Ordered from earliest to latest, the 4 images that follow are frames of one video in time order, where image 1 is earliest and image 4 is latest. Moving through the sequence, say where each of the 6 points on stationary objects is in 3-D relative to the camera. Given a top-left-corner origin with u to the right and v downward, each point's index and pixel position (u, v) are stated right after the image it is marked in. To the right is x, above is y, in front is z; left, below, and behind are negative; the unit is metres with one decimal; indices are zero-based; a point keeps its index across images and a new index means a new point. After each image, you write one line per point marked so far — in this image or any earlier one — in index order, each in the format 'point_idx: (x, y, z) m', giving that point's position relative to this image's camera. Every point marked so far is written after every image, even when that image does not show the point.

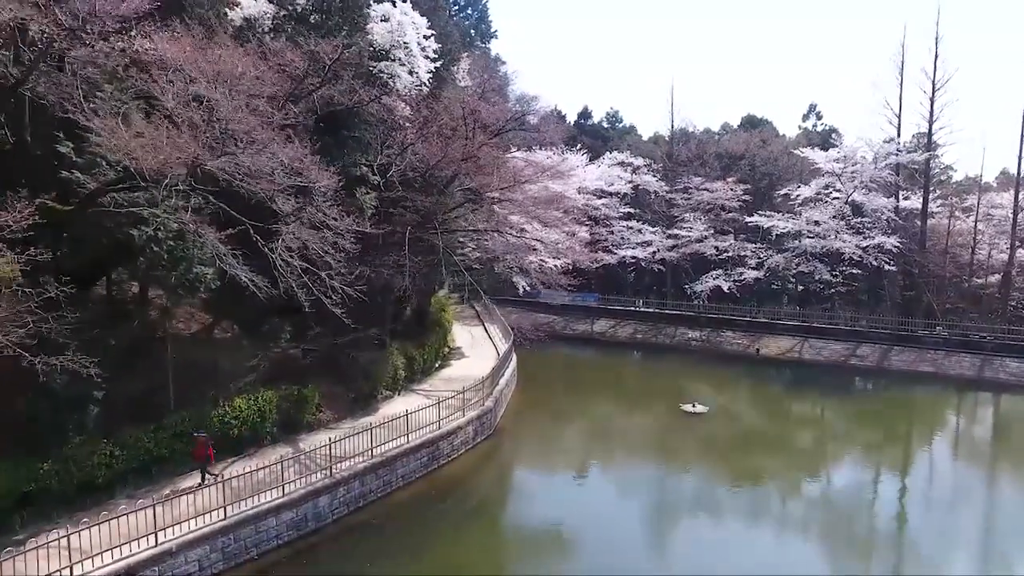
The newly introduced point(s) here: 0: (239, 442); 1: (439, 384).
0: (-4.3, -2.4, +9.9) m
1: (-1.7, -2.2, +14.4) m
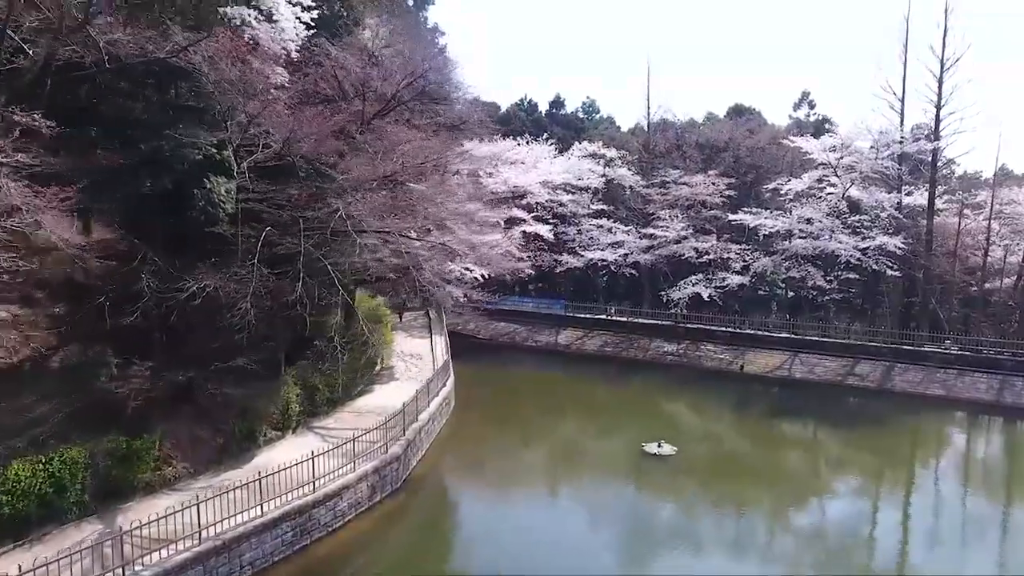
0: (-5.6, -2.7, +7.2) m
1: (-3.1, -2.5, +11.7) m
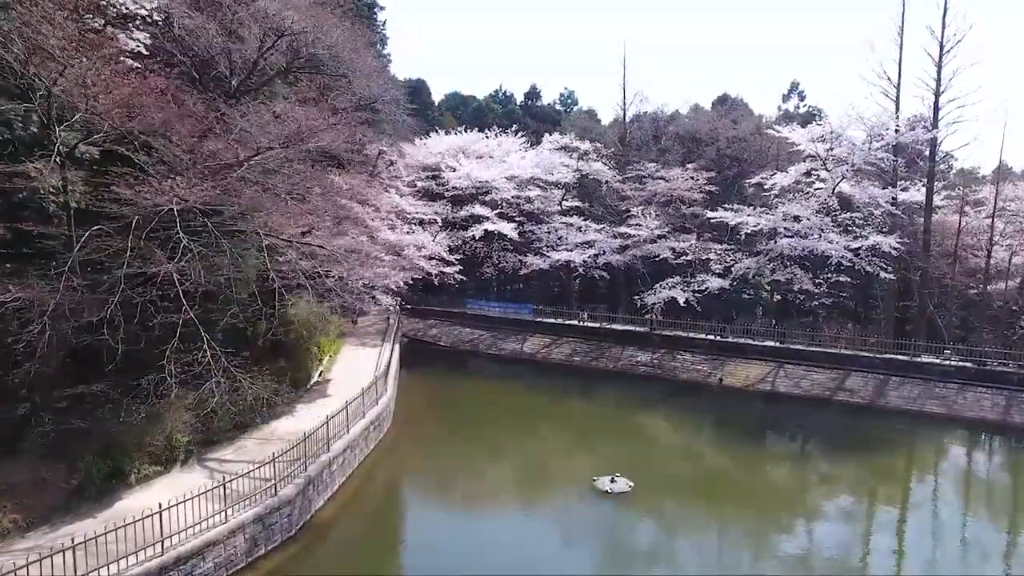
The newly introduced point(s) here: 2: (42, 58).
0: (-6.7, -2.8, +5.4) m
1: (-4.2, -2.6, +10.0) m
2: (-5.4, +2.7, +7.3) m
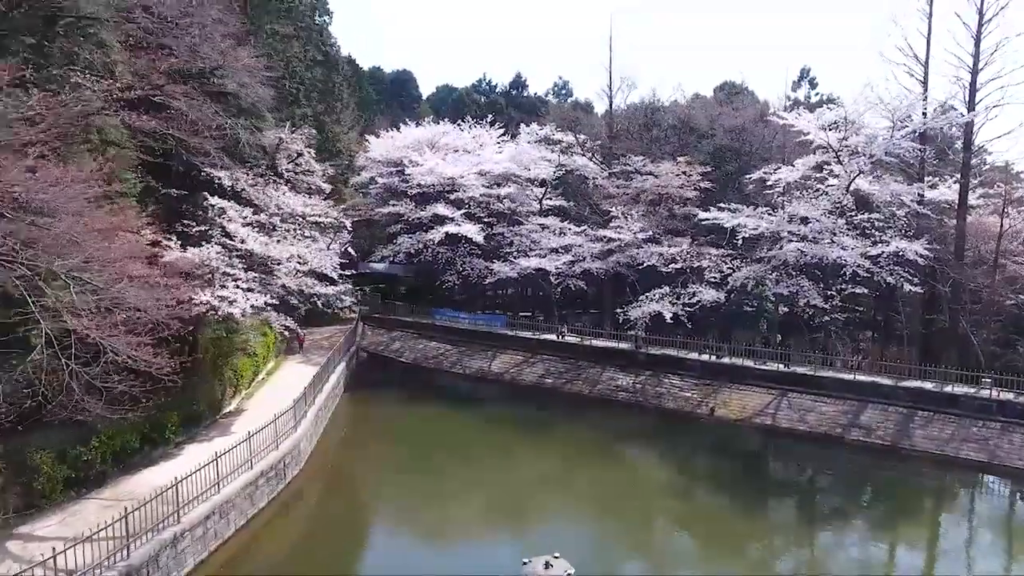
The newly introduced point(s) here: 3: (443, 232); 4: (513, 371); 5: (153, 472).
0: (-8.0, -3.1, +3.3) m
1: (-5.4, -2.9, +7.8) m
2: (-6.6, +2.4, +5.1) m
3: (-1.9, +1.6, +17.8) m
4: (+0.1, -2.3, +17.7) m
5: (-5.2, -2.7, +9.4) m
